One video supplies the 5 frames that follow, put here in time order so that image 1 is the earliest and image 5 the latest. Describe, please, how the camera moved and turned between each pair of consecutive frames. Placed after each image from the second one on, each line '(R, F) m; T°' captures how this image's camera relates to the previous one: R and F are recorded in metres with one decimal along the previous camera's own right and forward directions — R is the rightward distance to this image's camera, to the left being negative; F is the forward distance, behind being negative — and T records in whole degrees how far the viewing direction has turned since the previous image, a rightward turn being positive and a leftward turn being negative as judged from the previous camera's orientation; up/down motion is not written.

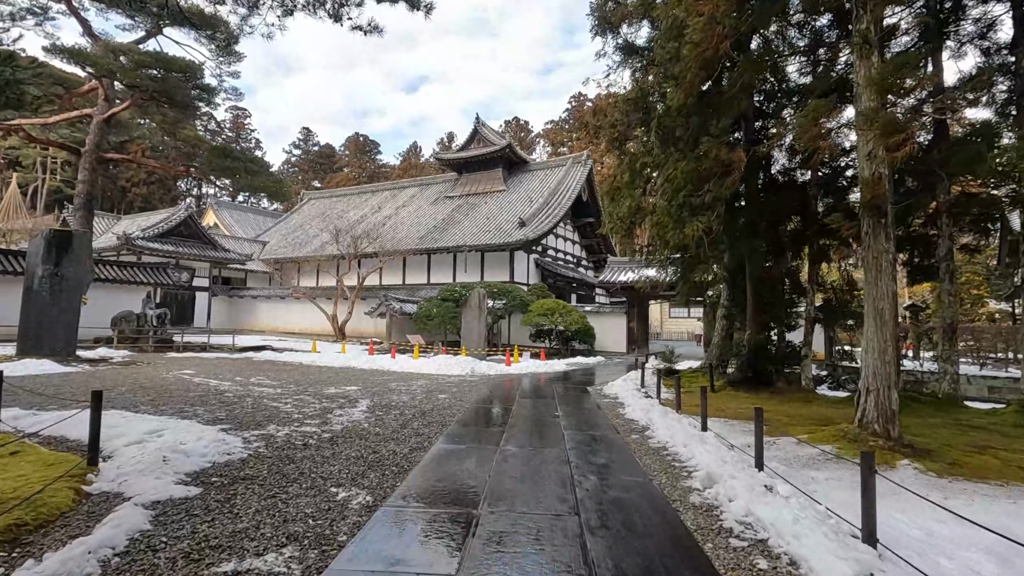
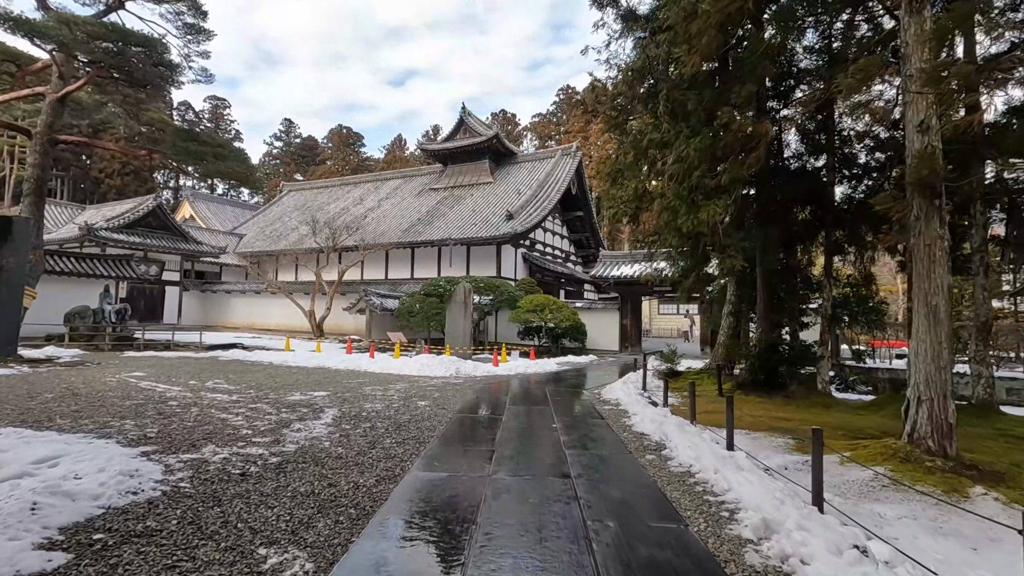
(-0.1, +1.0) m; +1°
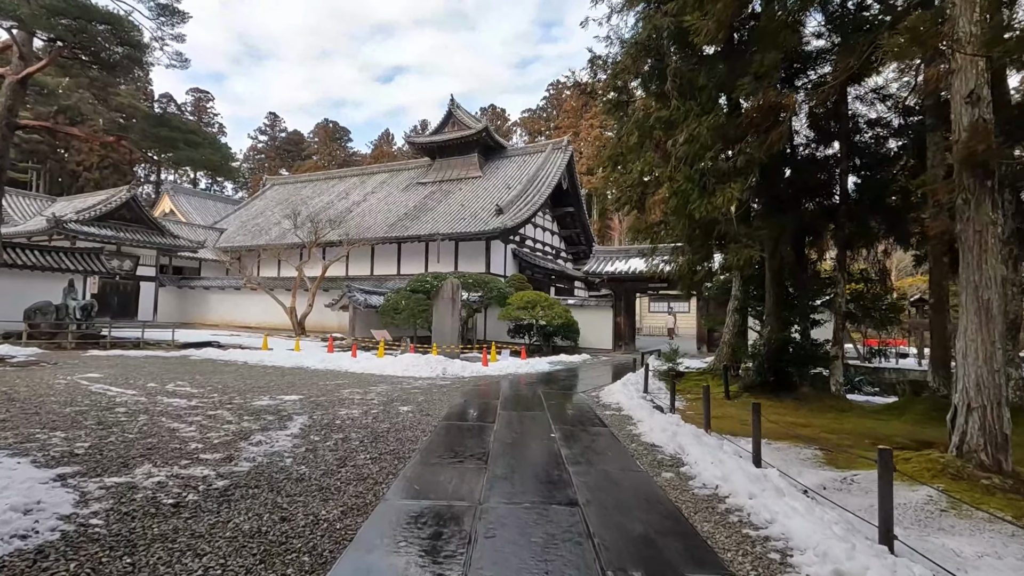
(-0.1, +0.7) m; +1°
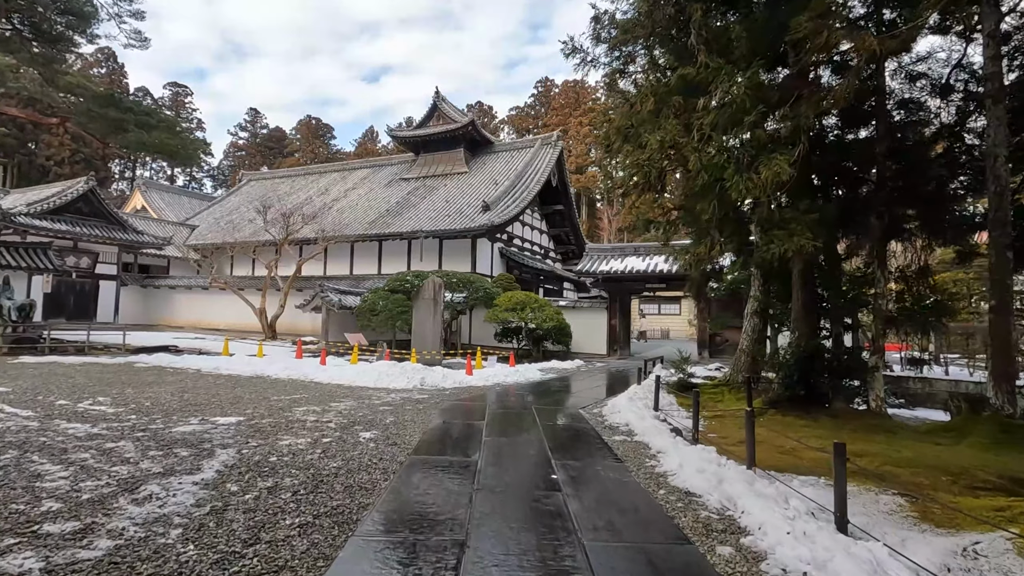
(0.0, +1.3) m; +1°
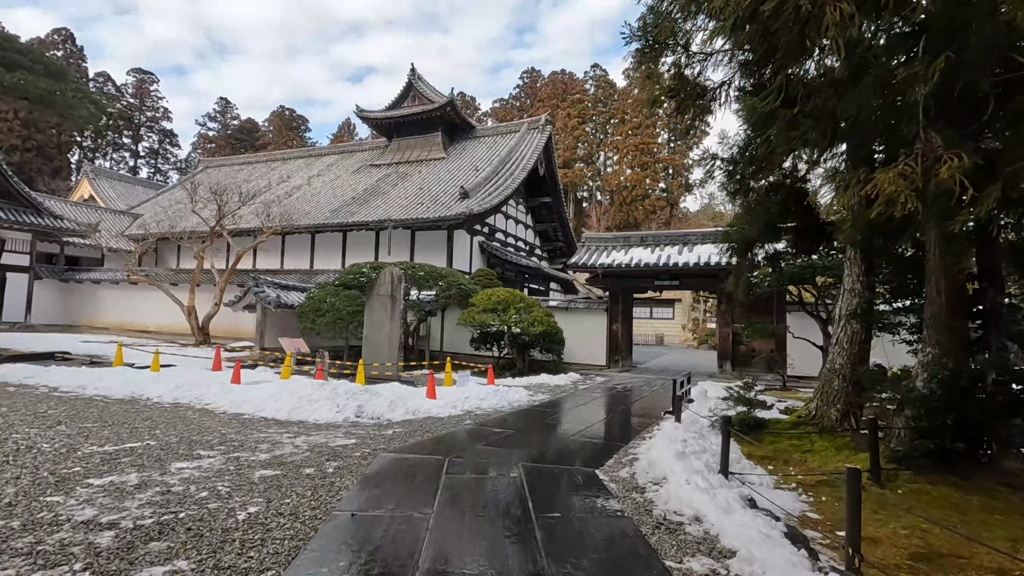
(+0.1, +2.9) m; +2°
